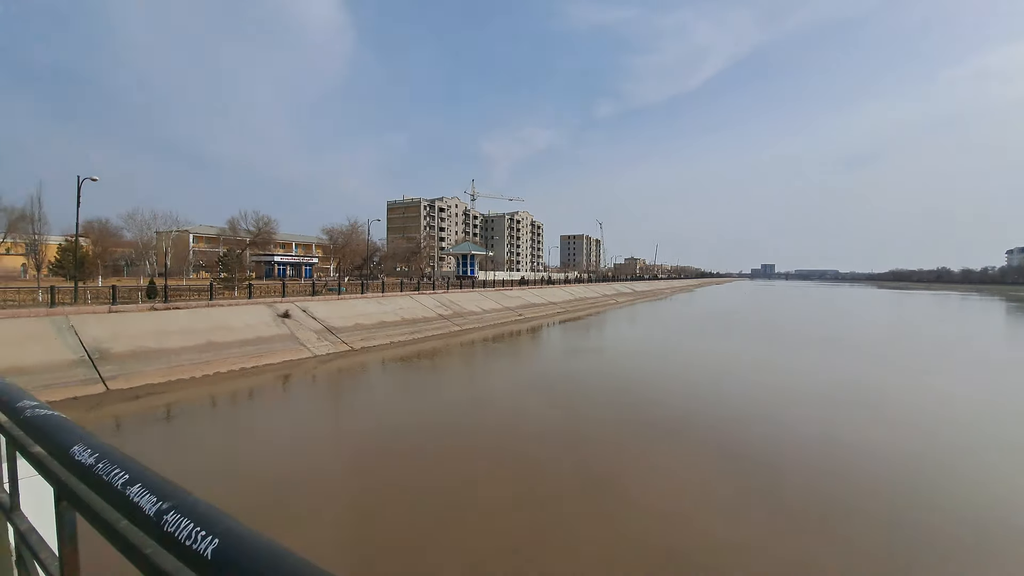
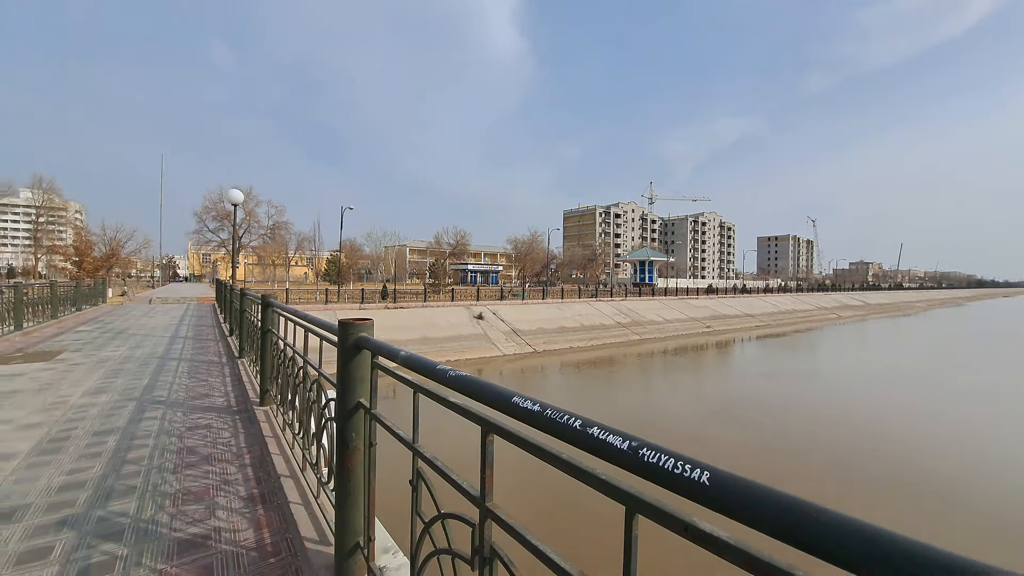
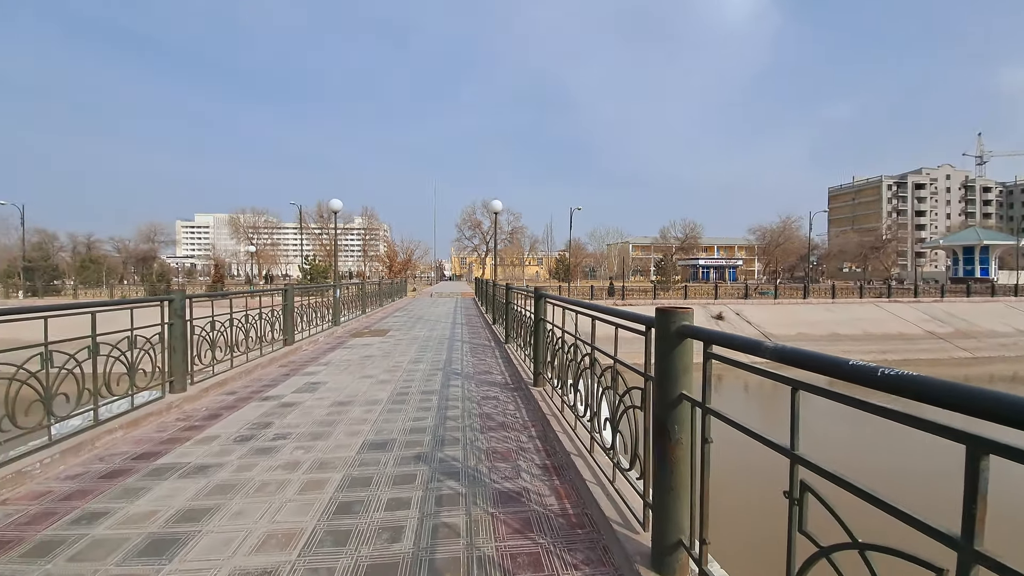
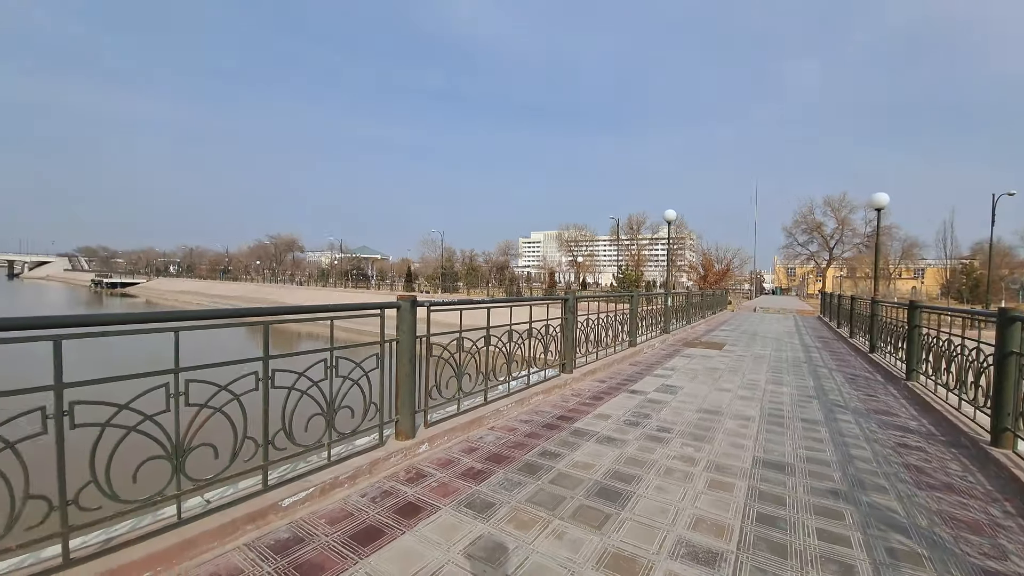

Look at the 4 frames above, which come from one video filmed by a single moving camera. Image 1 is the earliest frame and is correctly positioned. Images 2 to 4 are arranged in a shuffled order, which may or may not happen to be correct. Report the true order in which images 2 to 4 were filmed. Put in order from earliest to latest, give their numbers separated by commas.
2, 3, 4
